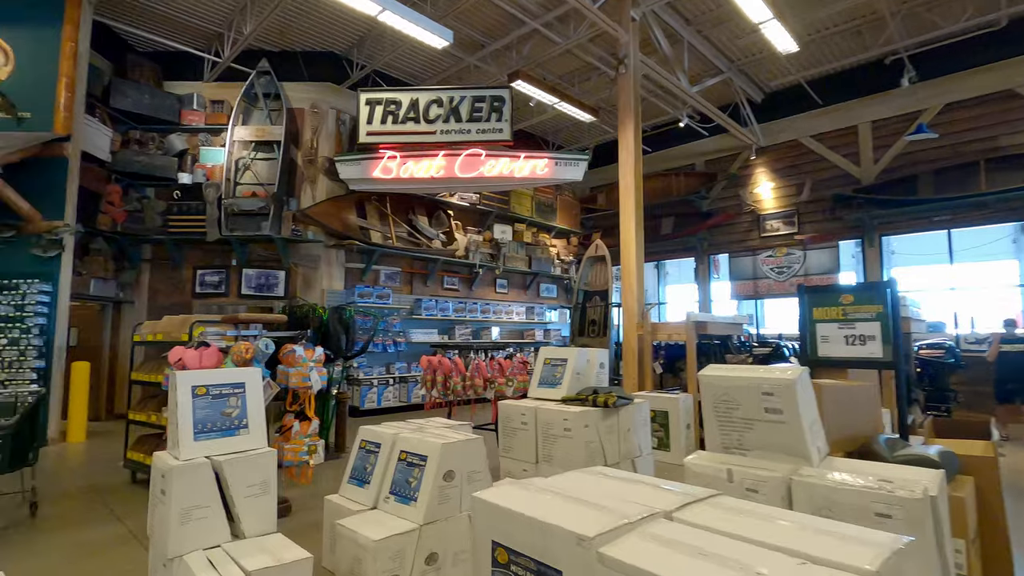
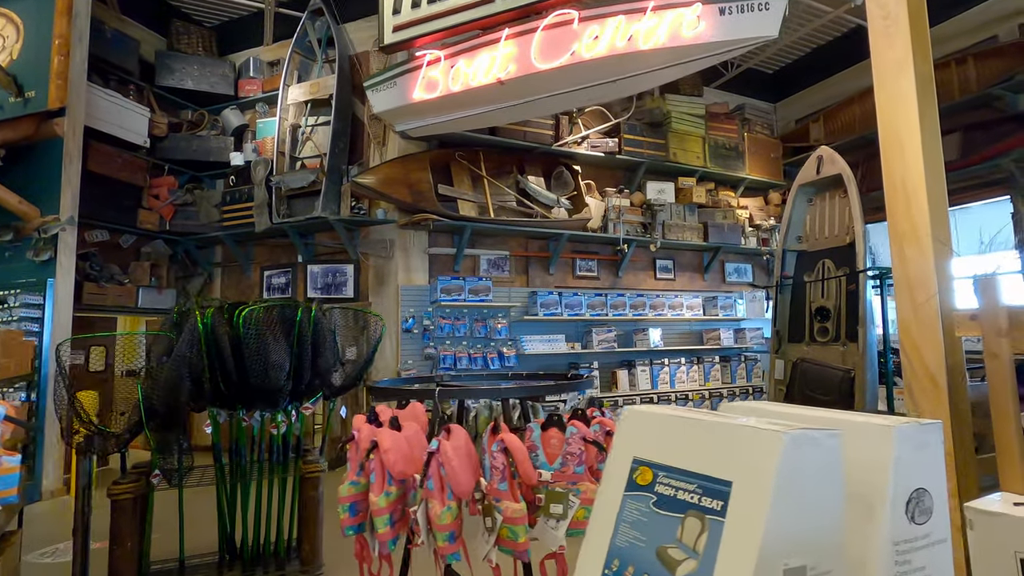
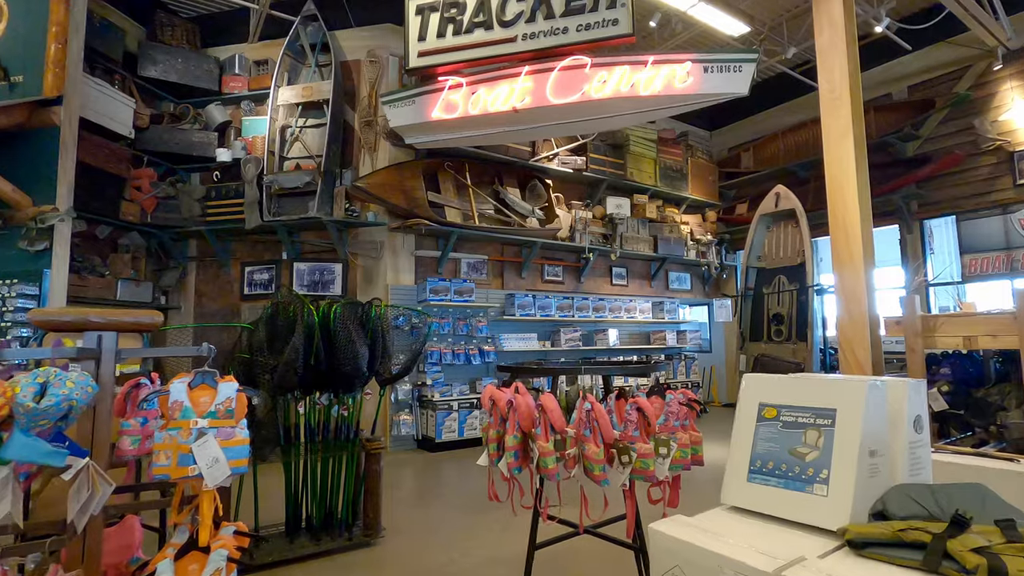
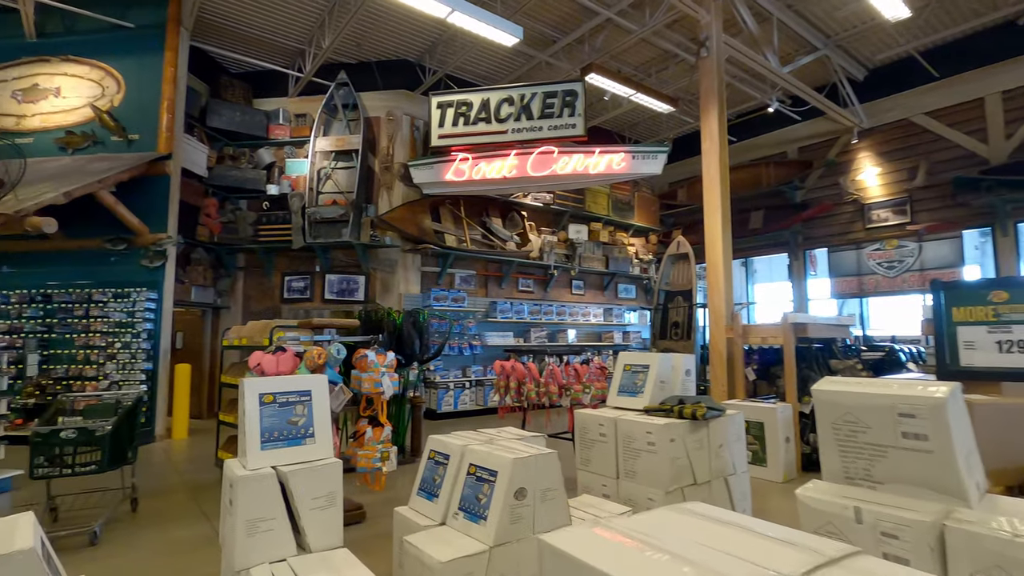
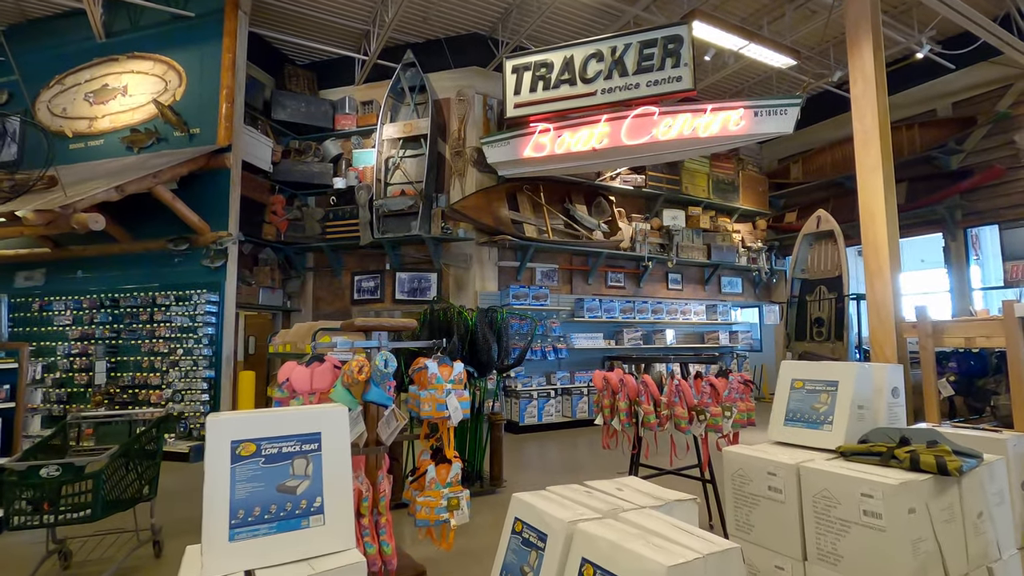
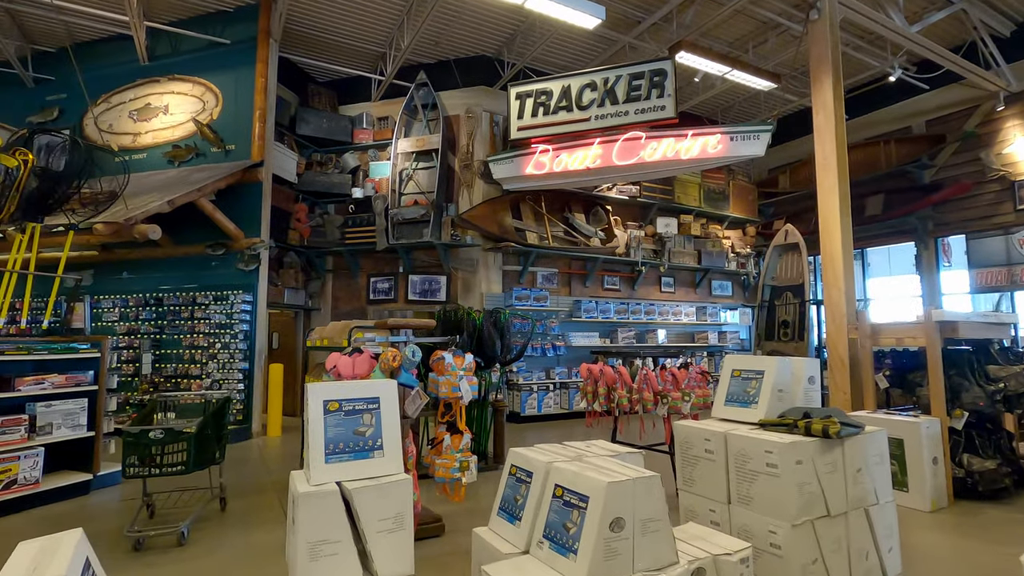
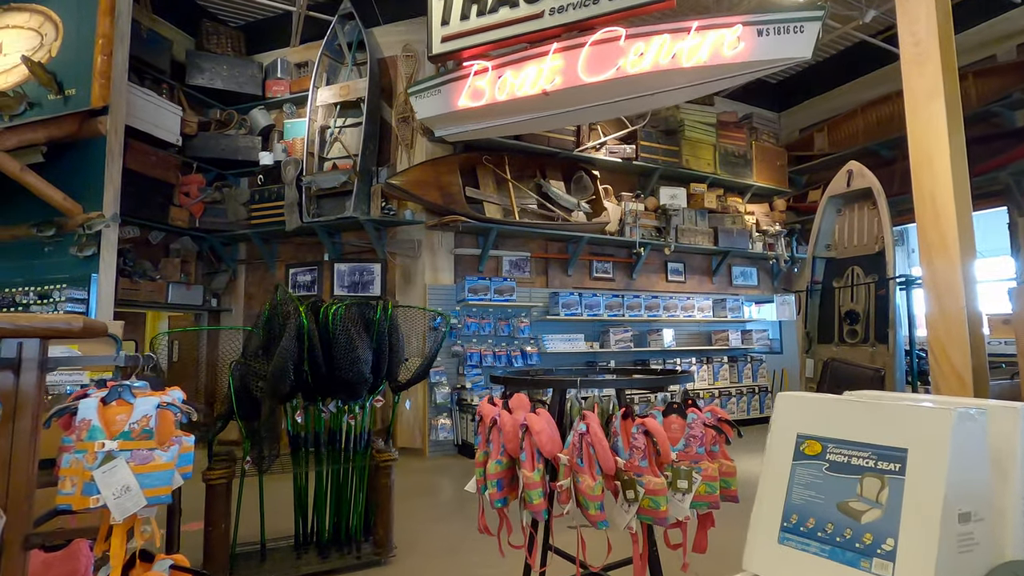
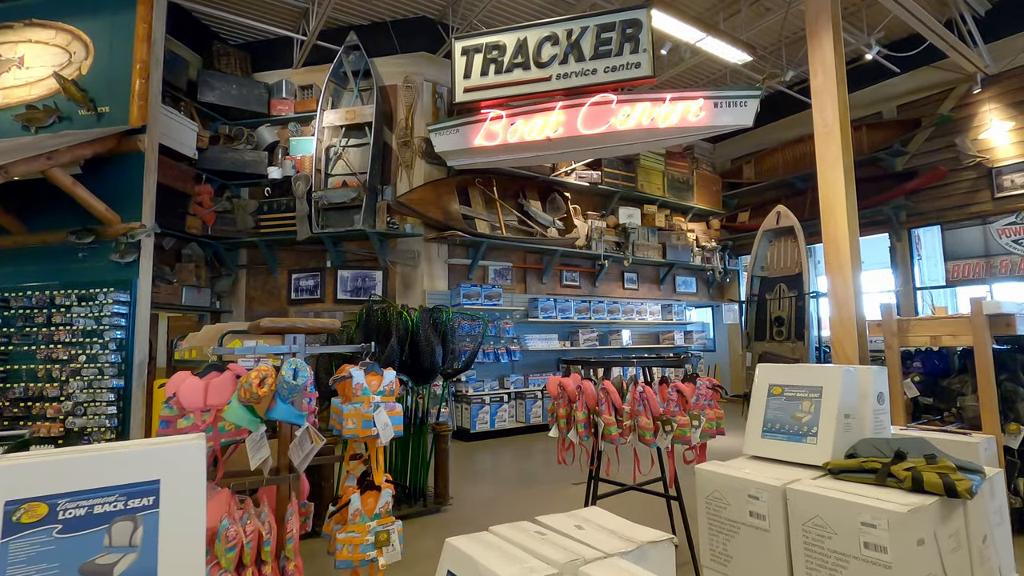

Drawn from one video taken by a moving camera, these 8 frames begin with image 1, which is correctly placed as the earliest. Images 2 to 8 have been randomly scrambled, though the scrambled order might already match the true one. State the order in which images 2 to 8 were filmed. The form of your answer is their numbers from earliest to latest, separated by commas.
4, 6, 5, 8, 3, 7, 2
